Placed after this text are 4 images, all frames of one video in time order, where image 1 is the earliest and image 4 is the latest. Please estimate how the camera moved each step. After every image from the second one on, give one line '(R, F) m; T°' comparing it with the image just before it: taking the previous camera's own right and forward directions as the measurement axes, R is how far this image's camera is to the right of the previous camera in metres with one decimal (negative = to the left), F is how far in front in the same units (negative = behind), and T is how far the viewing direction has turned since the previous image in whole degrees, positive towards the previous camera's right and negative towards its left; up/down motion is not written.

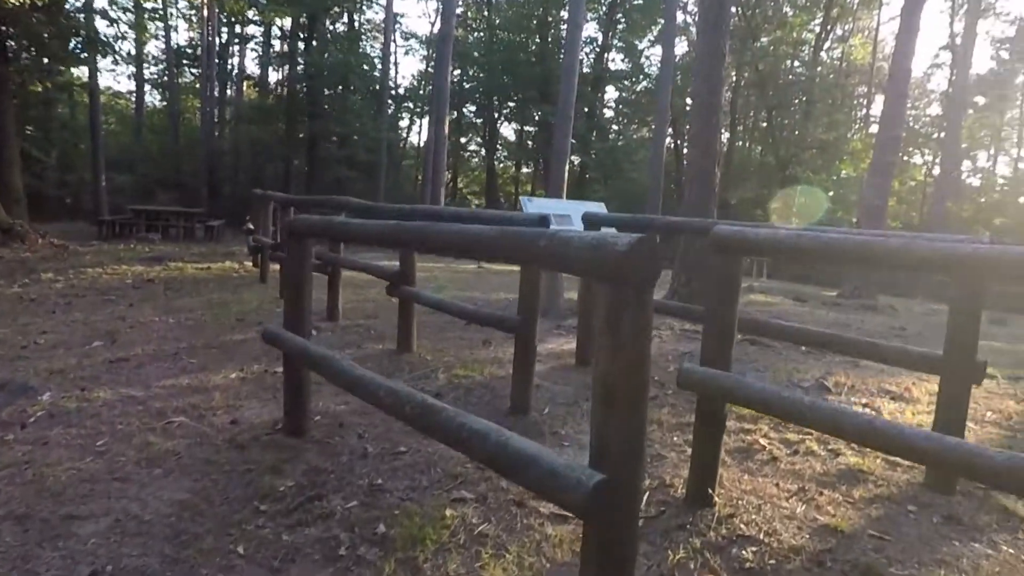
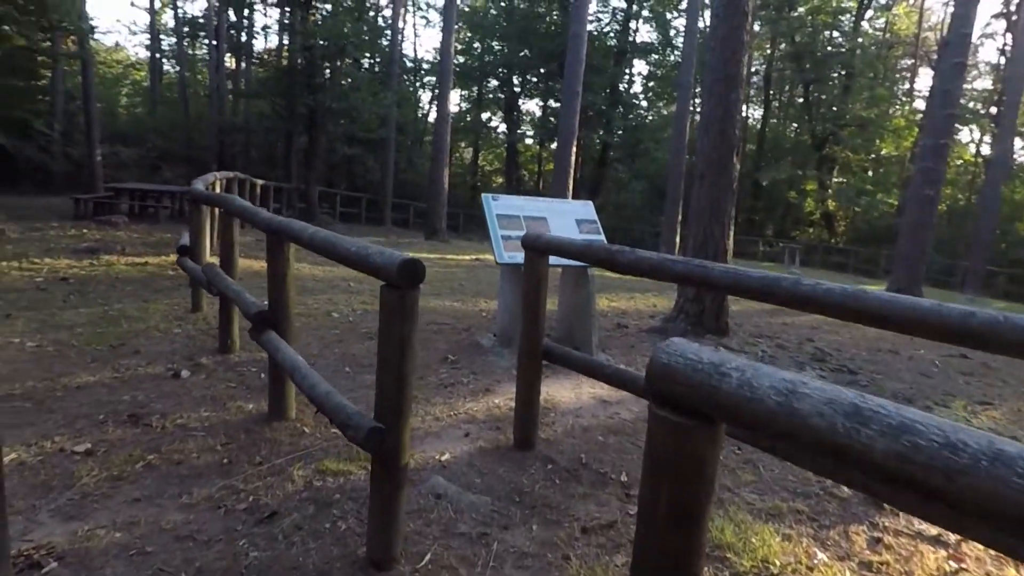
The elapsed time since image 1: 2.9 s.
(+0.7, +1.6) m; -4°
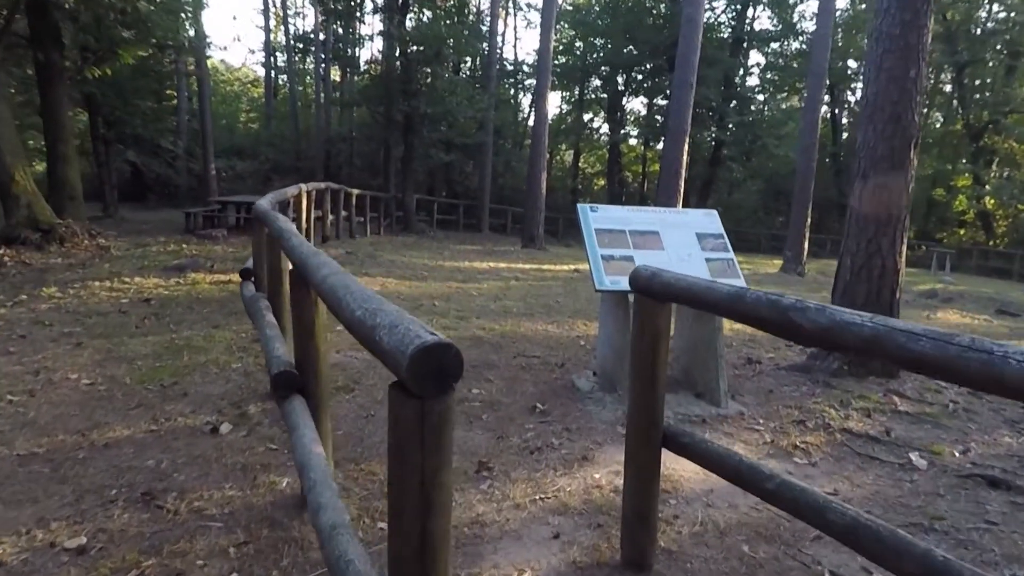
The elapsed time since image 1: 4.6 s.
(0.0, +1.0) m; -9°
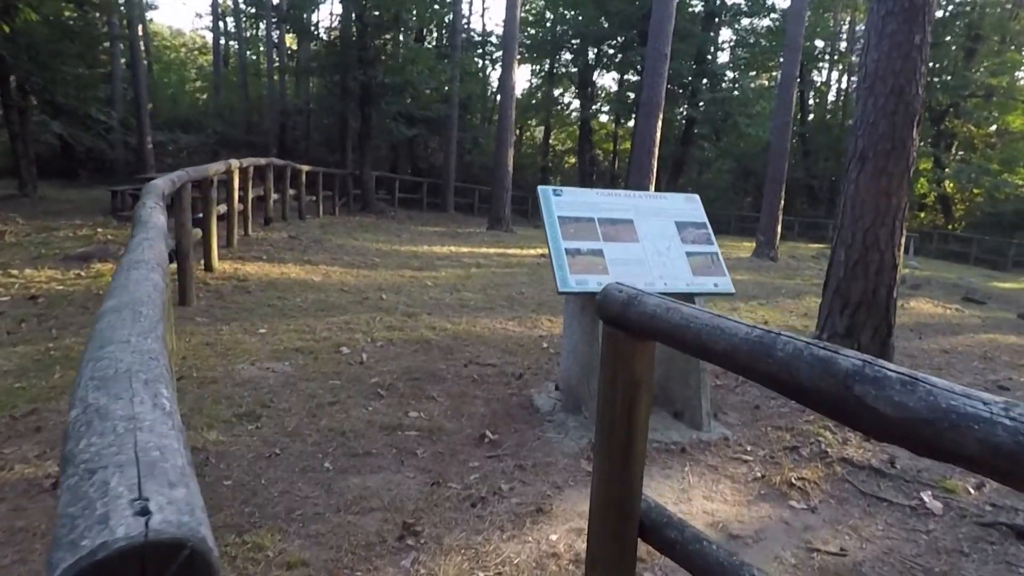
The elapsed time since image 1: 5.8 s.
(+0.1, +0.8) m; +3°
